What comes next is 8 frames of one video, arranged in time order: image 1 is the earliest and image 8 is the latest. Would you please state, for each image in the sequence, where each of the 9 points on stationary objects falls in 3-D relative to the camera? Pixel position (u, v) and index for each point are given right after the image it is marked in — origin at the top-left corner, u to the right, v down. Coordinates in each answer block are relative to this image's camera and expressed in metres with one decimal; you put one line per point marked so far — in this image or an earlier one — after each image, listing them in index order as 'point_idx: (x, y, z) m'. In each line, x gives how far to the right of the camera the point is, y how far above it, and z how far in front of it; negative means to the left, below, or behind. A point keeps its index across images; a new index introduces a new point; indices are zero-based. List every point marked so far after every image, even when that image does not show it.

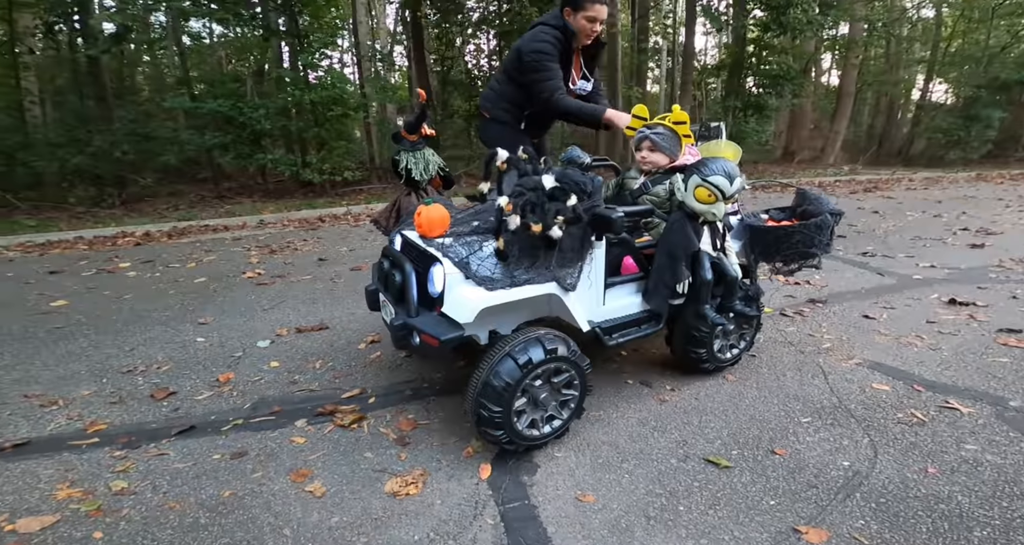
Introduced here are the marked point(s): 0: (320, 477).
0: (-0.8, -0.9, +2.2) m
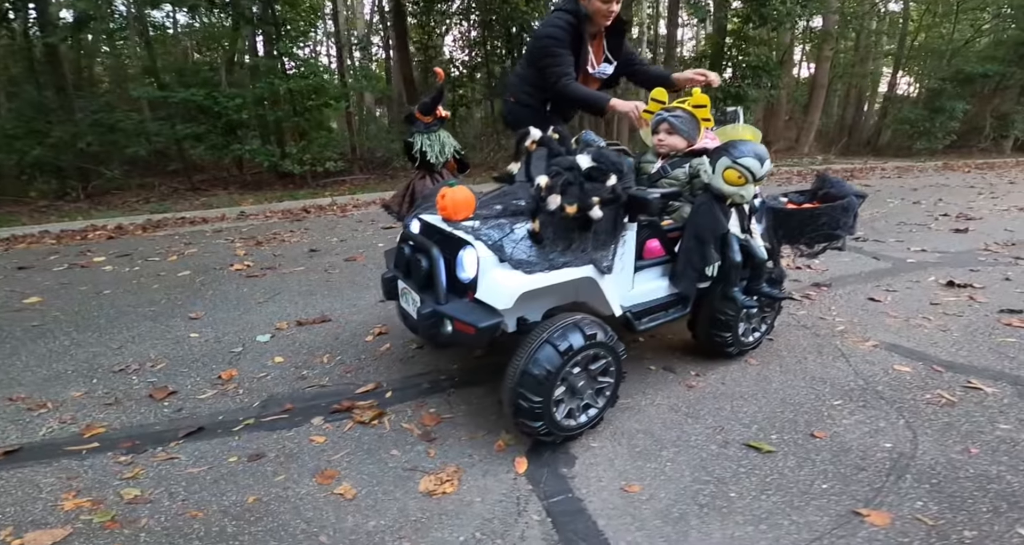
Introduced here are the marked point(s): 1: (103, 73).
0: (-0.7, -0.8, +2.0) m
1: (-6.9, +3.2, +8.4) m
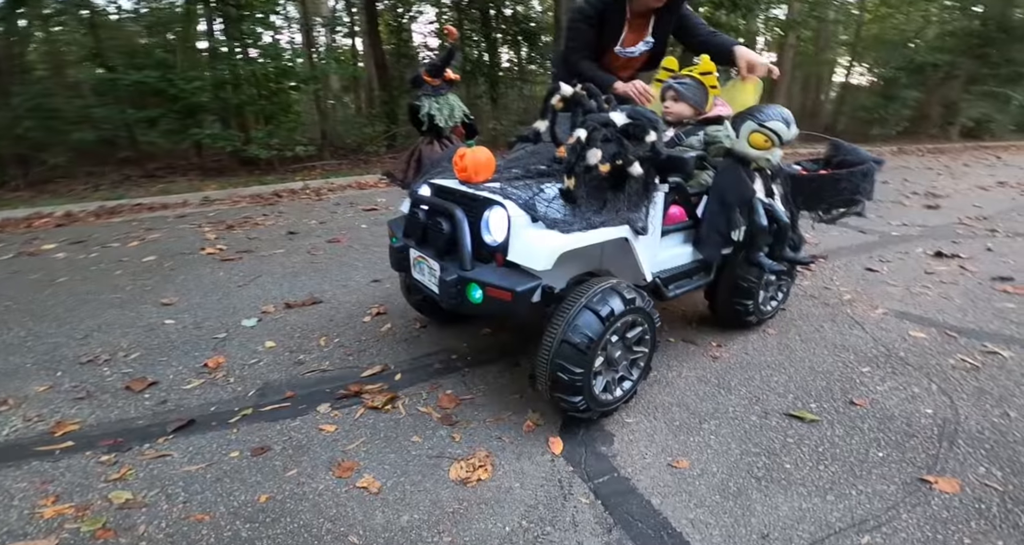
0: (-0.5, -0.7, +1.8) m
1: (-7.2, +3.3, +7.7) m
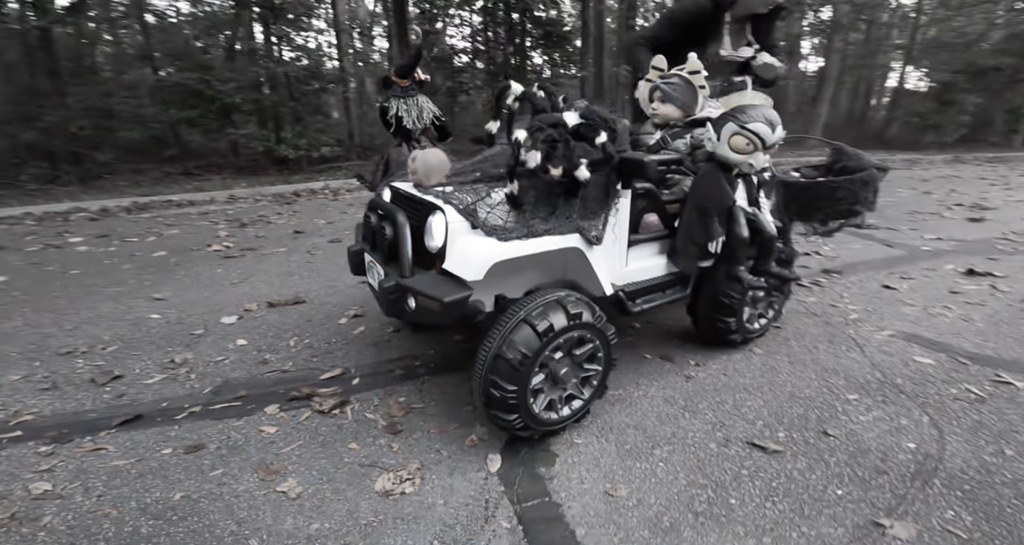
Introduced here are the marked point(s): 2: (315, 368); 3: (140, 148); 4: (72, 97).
0: (-0.8, -0.7, +1.8) m
1: (-6.9, +3.5, +8.2) m
2: (-1.0, -0.5, +2.6) m
3: (-6.6, +2.2, +9.1) m
4: (-7.3, +3.1, +8.7) m
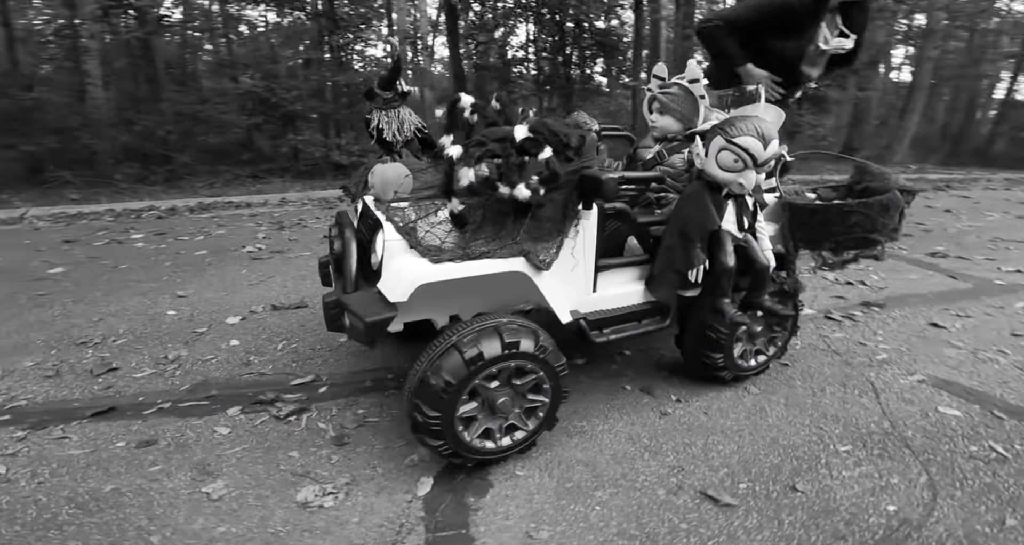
0: (-1.0, -0.7, +1.8) m
1: (-6.1, +3.6, +9.0) m
2: (-1.2, -0.5, +2.6) m
3: (-5.8, +2.3, +9.8) m
4: (-6.5, +3.2, +9.5) m
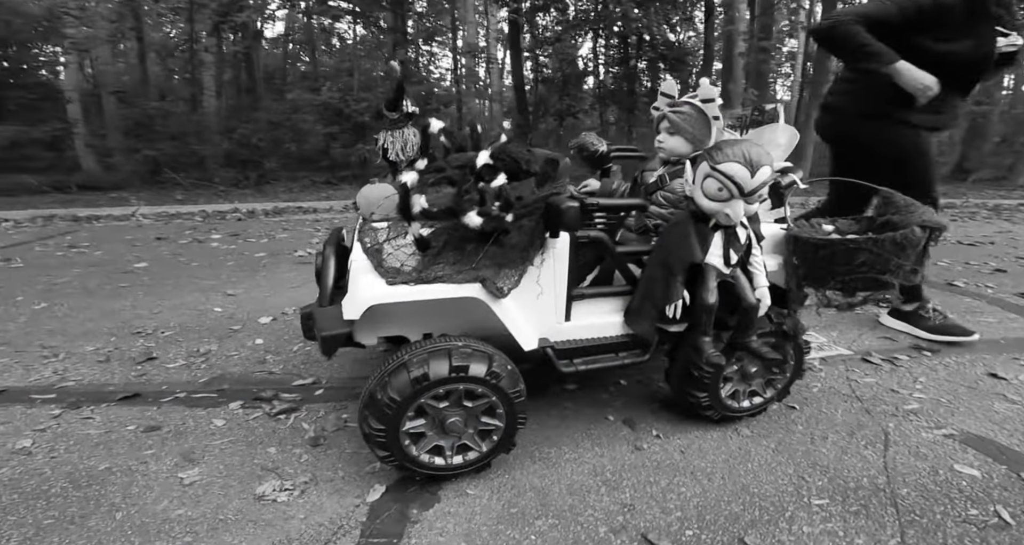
0: (-1.2, -0.8, +2.0) m
1: (-5.0, +3.7, +9.9) m
2: (-1.2, -0.6, +2.8) m
3: (-4.6, +2.4, +10.7) m
4: (-5.3, +3.3, +10.5) m
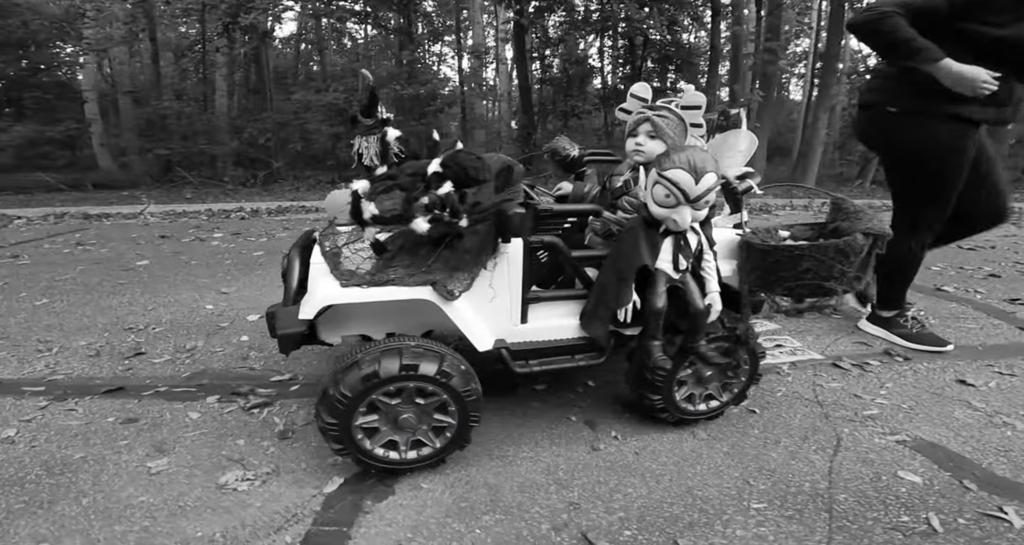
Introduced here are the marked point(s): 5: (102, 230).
0: (-1.4, -0.8, +2.1) m
1: (-4.9, +3.7, +10.1) m
2: (-1.4, -0.6, +3.0) m
3: (-4.5, +2.4, +10.8) m
4: (-5.3, +3.3, +10.7) m
5: (-5.9, +0.6, +7.3) m
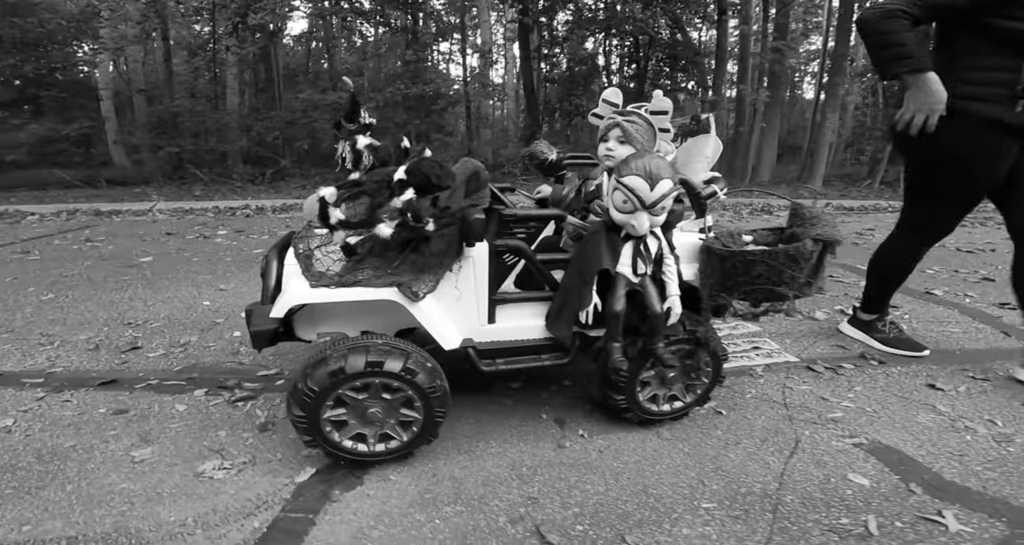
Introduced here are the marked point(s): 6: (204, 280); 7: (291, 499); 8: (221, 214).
0: (-1.6, -0.8, +2.2) m
1: (-4.9, +3.8, +10.2) m
2: (-1.5, -0.6, +3.1) m
3: (-4.5, +2.5, +11.0) m
4: (-5.2, +3.4, +10.9) m
5: (-6.0, +0.7, +7.6) m
6: (-2.9, -0.1, +4.8) m
7: (-0.9, -0.9, +2.0) m
8: (-4.9, +1.0, +8.4) m
